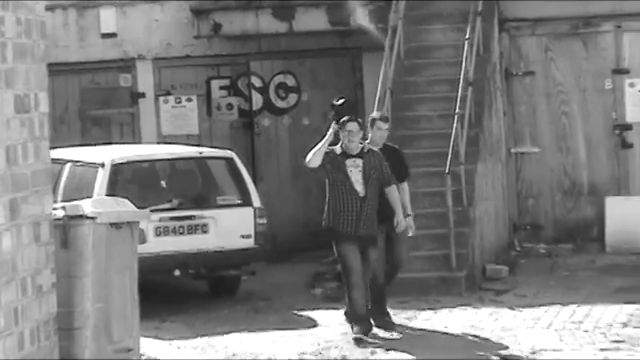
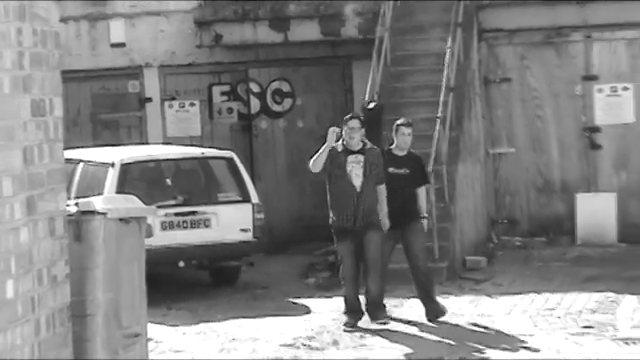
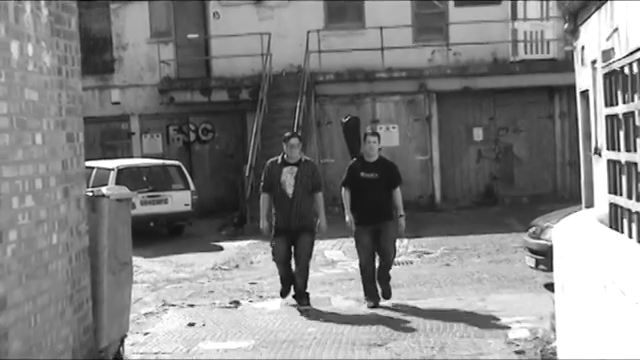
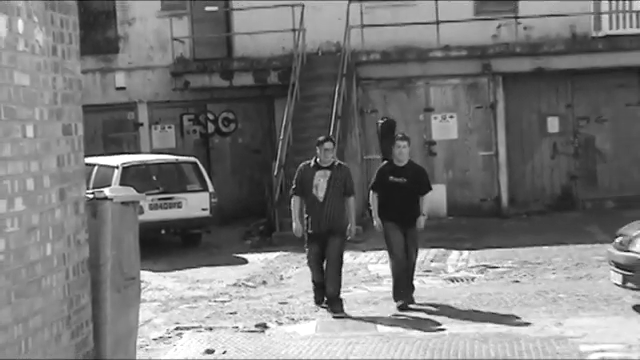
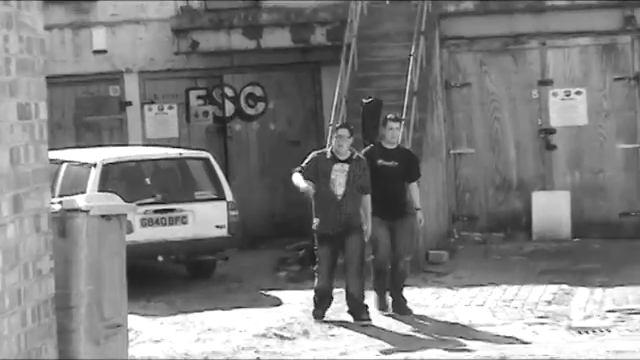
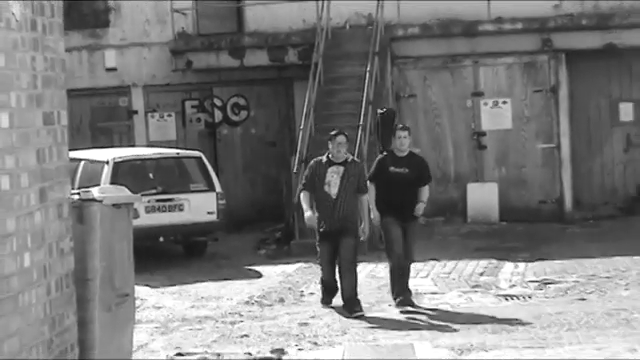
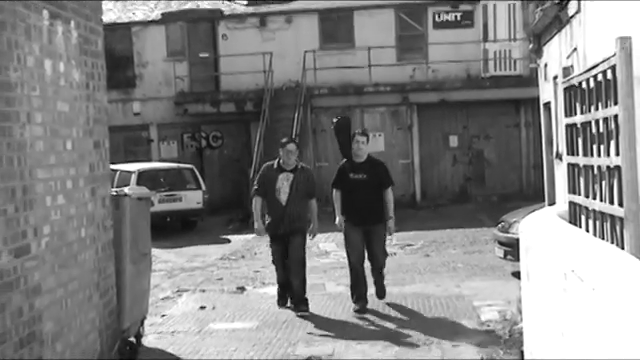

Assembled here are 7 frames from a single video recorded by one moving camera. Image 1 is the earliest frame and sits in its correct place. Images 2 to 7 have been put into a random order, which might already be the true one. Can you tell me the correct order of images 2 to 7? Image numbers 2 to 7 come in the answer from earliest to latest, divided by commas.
2, 5, 6, 4, 3, 7
